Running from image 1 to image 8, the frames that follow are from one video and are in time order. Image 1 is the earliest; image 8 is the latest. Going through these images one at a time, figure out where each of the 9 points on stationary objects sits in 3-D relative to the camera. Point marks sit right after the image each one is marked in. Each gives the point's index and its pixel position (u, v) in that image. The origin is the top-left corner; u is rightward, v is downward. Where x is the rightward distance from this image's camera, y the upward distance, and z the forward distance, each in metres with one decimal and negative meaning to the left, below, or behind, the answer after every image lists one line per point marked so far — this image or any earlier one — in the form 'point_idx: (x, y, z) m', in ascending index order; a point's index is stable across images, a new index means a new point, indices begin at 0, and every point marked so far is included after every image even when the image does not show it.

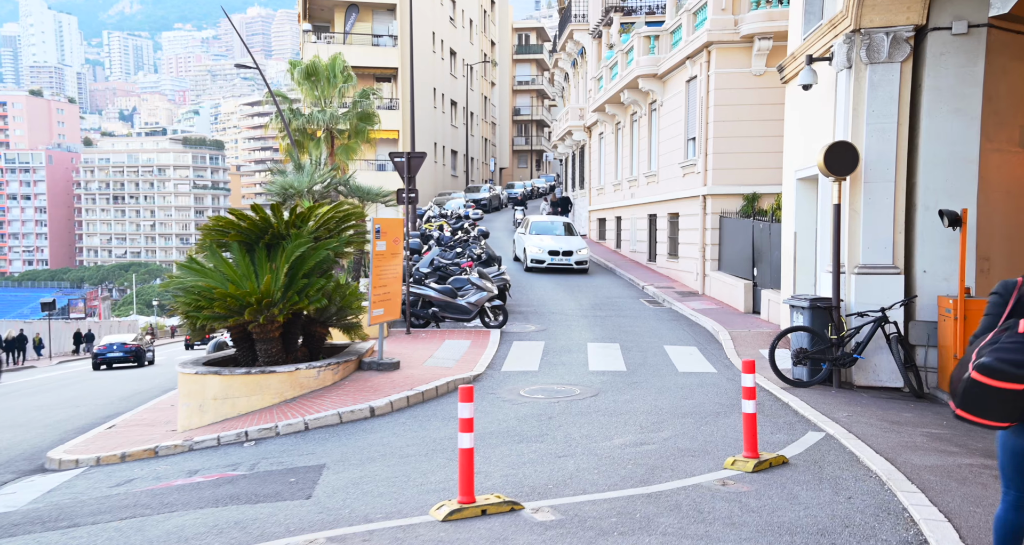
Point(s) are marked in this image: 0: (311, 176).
0: (-4.4, +2.1, +18.9) m
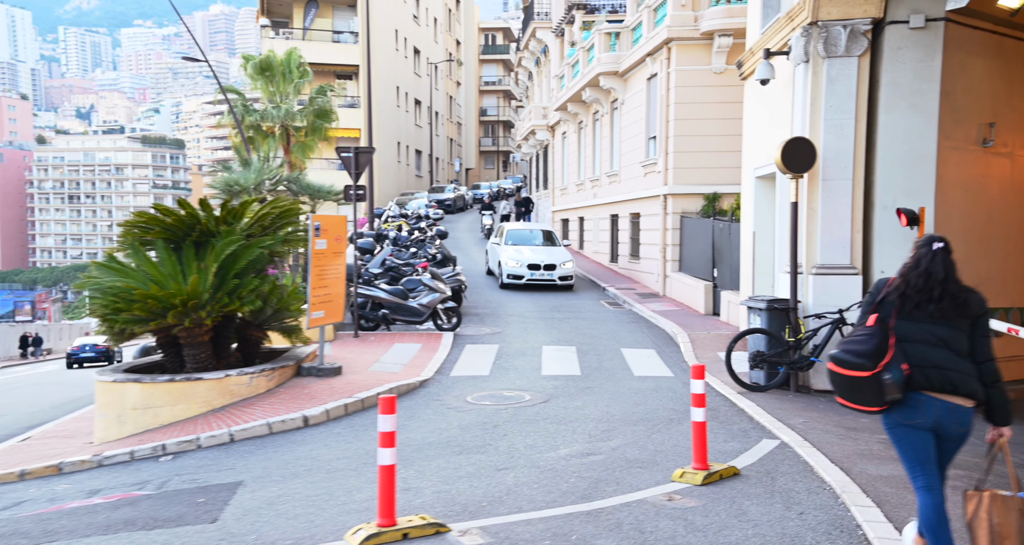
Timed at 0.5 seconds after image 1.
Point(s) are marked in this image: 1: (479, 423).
0: (-5.3, +2.1, +18.3) m
1: (-0.3, -1.5, +8.8) m
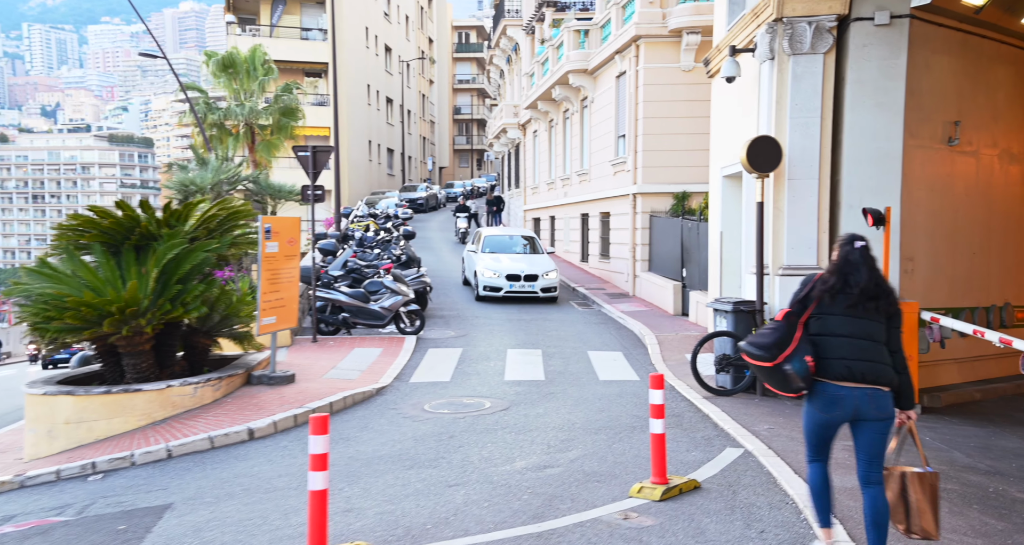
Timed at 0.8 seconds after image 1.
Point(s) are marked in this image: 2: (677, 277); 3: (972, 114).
0: (-6.0, +2.0, +17.8) m
1: (-0.7, -1.5, +8.5) m
2: (+3.4, -0.1, +18.4) m
3: (+6.0, +2.1, +11.6) m
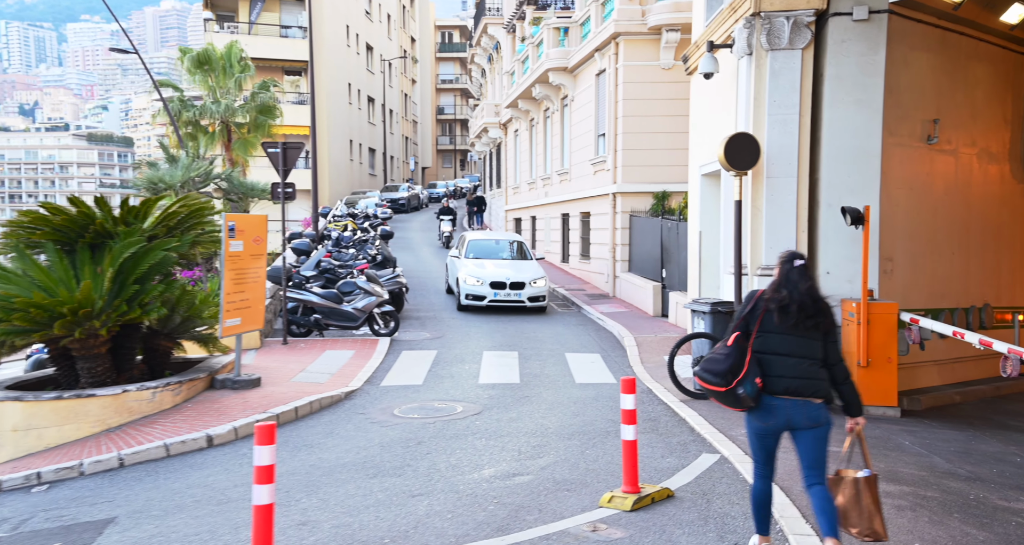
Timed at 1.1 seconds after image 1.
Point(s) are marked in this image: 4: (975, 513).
0: (-6.4, +2.0, +17.5) m
1: (-1.0, -1.5, +8.2) m
2: (+3.0, -0.1, +18.2) m
3: (+5.6, +2.1, +11.4) m
4: (+3.3, -1.7, +6.3) m
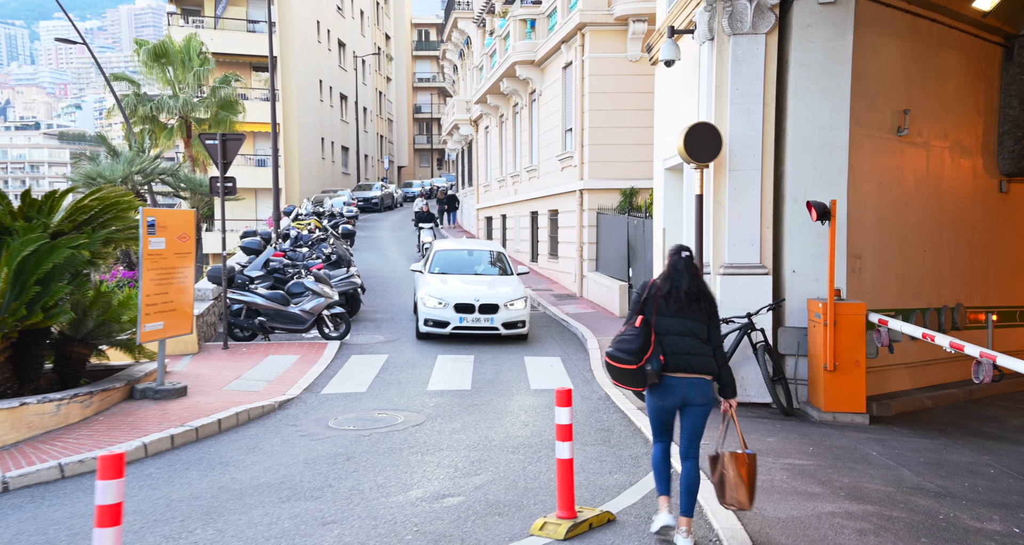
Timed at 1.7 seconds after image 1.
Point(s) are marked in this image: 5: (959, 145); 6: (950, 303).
0: (-7.2, +2.0, +16.7) m
1: (-1.5, -1.5, +7.5) m
2: (+2.2, -0.1, +17.6) m
3: (+5.0, +2.1, +10.9) m
4: (+2.8, -1.7, +5.7) m
5: (+5.8, +1.7, +11.6) m
6: (+5.7, -0.4, +11.6) m
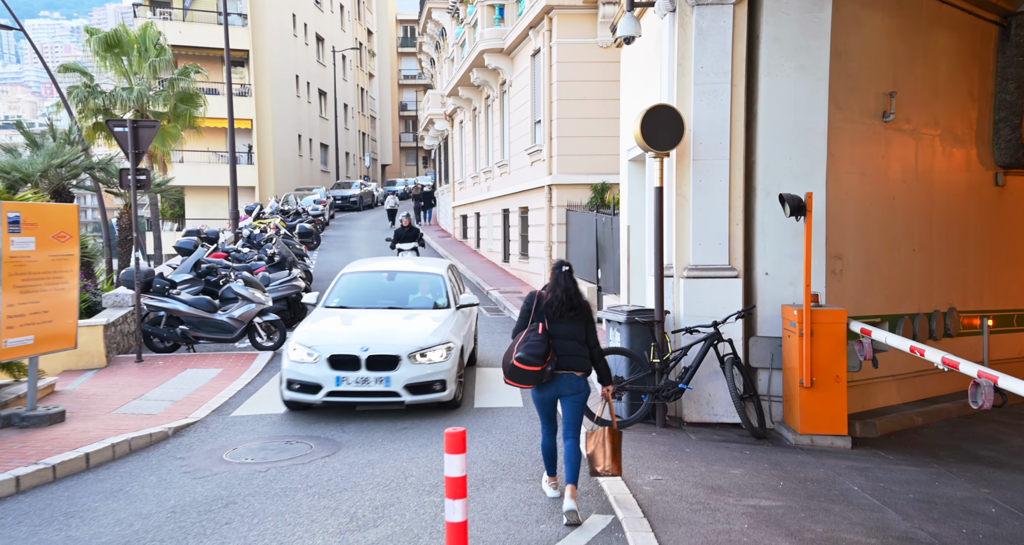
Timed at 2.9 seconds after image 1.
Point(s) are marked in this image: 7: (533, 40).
0: (-7.9, +1.9, +15.4) m
1: (-2.2, -1.6, +6.3) m
2: (+1.5, -0.1, +16.4) m
3: (+4.4, +2.1, +9.7) m
4: (+2.2, -1.7, +4.6) m
5: (+5.2, +1.7, +10.5) m
6: (+5.1, -0.4, +10.5) m
7: (+0.4, +5.1, +19.5) m
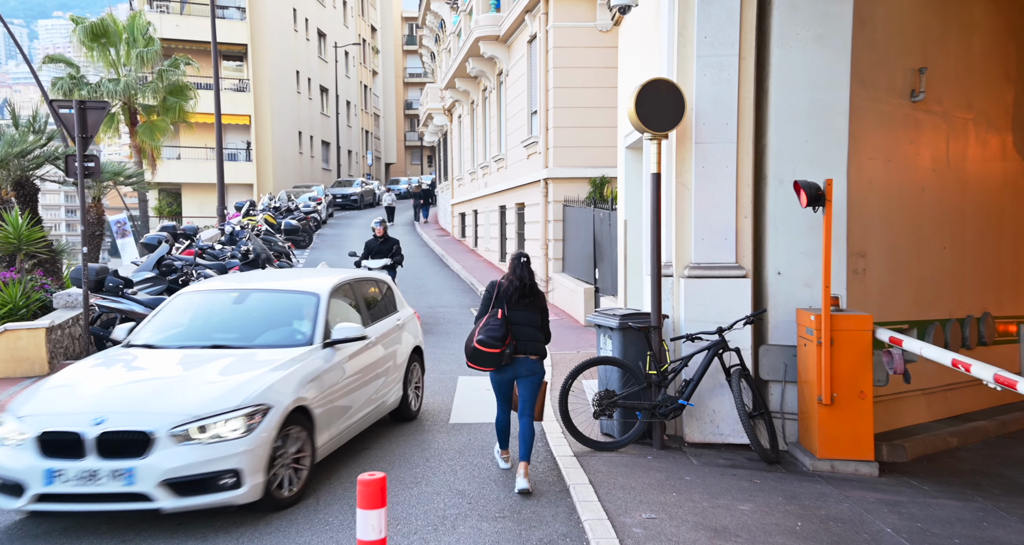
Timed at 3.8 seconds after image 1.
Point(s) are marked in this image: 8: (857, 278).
0: (-8.0, +2.0, +14.4) m
1: (-2.4, -1.6, +5.2) m
2: (+1.3, -0.1, +15.4) m
3: (+4.2, +2.1, +8.6) m
4: (+2.0, -1.7, +3.5) m
5: (+5.0, +1.6, +9.4) m
6: (+4.9, -0.4, +9.4) m
7: (+0.3, +5.1, +18.4) m
8: (+3.1, 0.0, +8.0) m
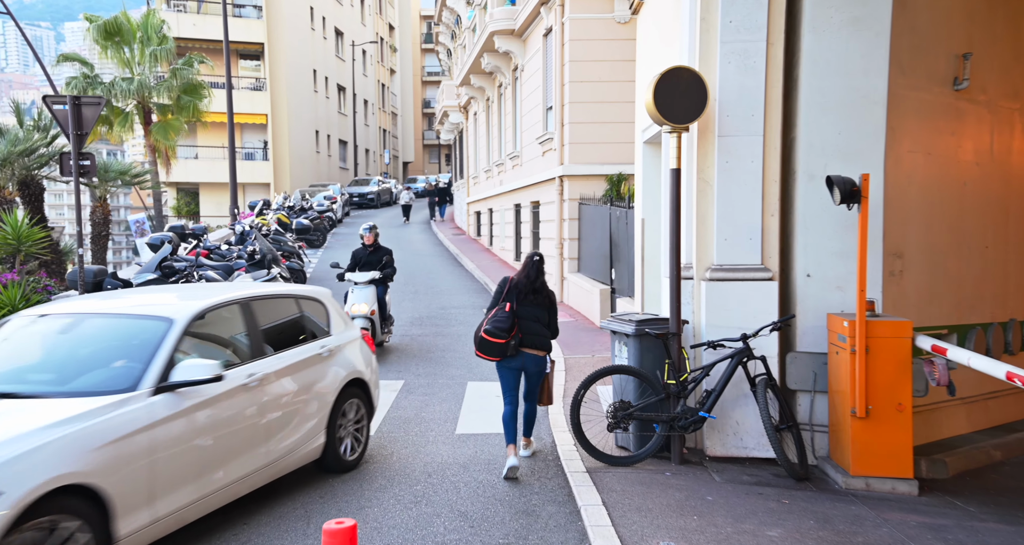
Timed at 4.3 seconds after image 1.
0: (-7.8, +2.0, +14.0) m
1: (-2.4, -1.6, +4.8) m
2: (+1.6, -0.1, +14.8) m
3: (+4.3, +2.0, +8.0) m
4: (+1.9, -1.8, +2.9) m
5: (+5.1, +1.6, +8.7) m
6: (+5.0, -0.4, +8.7) m
7: (+0.6, +5.1, +17.9) m
8: (+3.2, -0.1, +7.4) m
